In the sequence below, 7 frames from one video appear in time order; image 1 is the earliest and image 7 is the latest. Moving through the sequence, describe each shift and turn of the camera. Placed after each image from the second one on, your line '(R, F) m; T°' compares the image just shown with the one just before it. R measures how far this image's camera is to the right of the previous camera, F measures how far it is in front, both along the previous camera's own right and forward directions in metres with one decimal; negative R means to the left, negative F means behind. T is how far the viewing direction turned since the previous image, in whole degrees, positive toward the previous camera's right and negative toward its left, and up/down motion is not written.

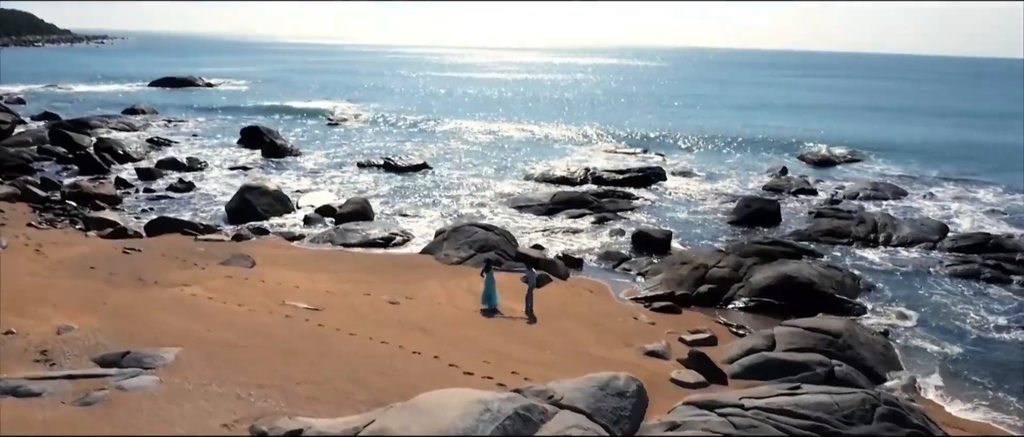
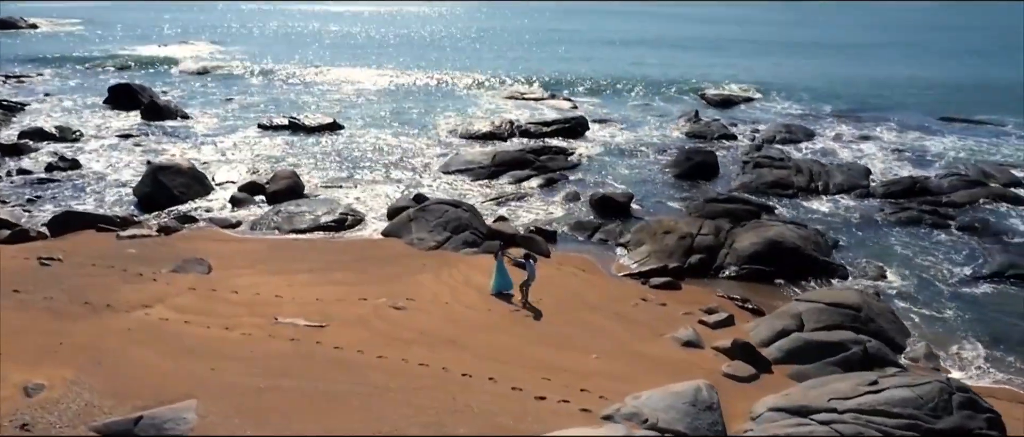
(-2.8, +1.5) m; +11°
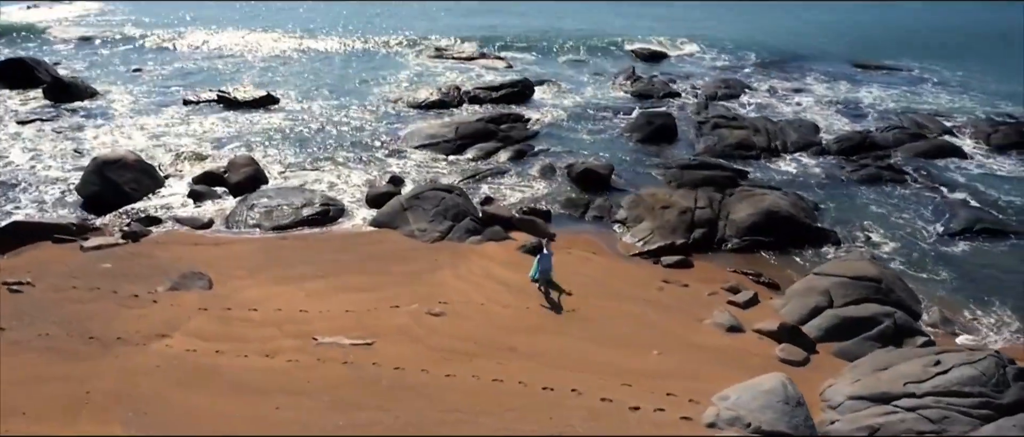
(-2.6, +0.7) m; +8°
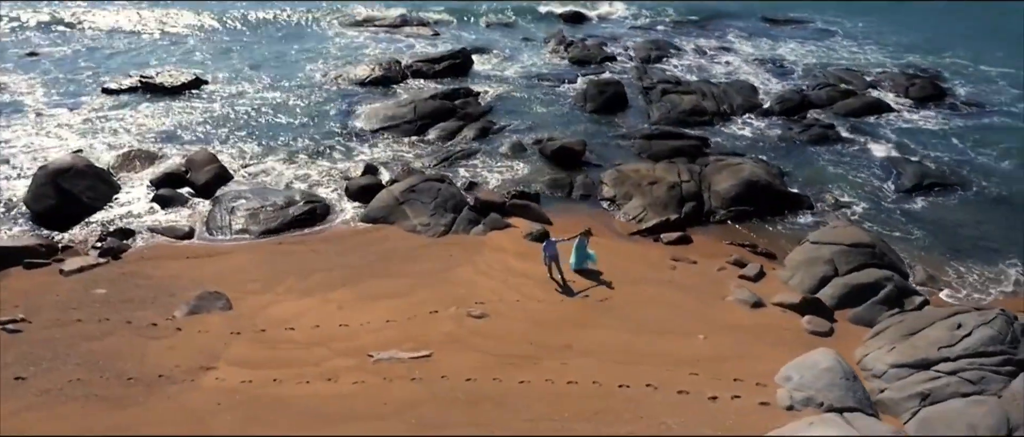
(-2.5, +0.2) m; +8°
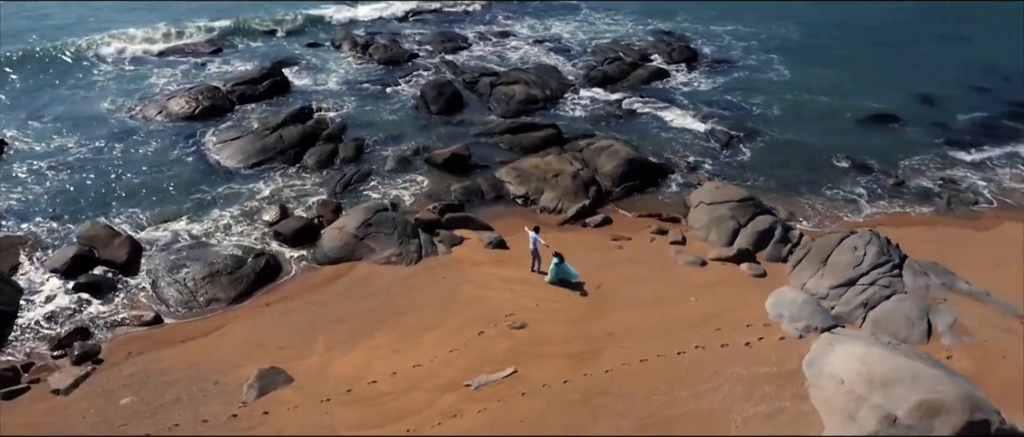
(-5.8, -0.5) m; +22°
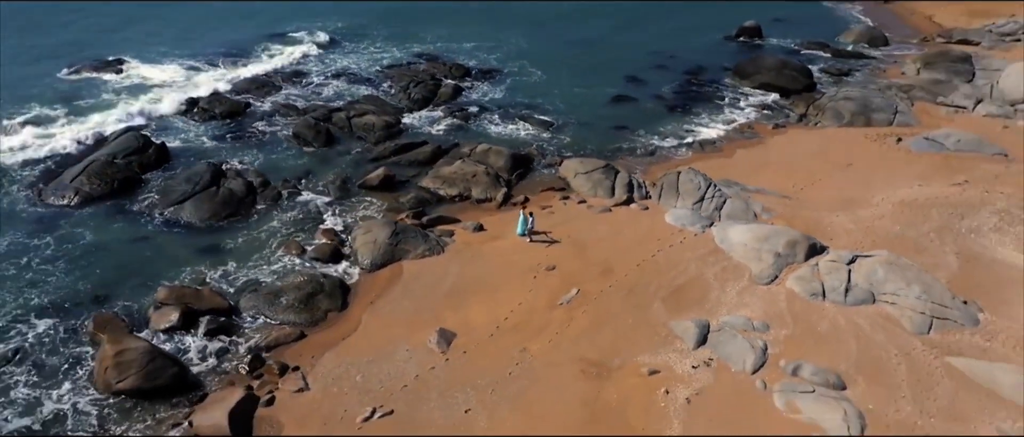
(-10.5, -5.1) m; +26°
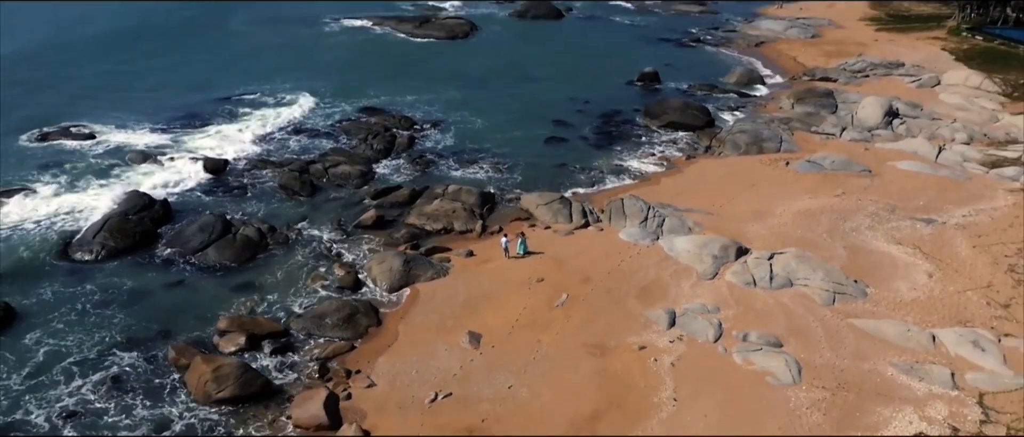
(-3.7, -5.0) m; +8°
